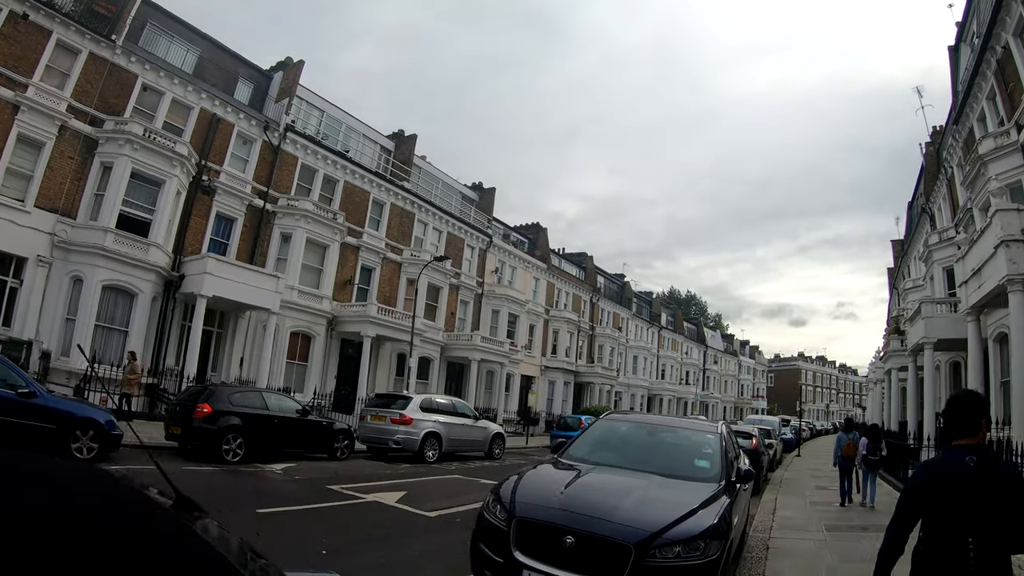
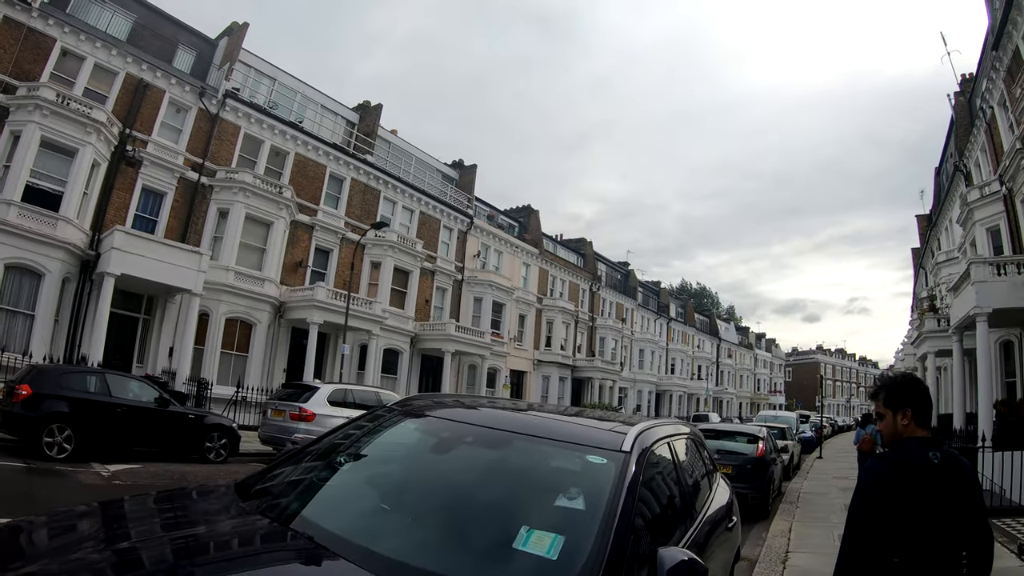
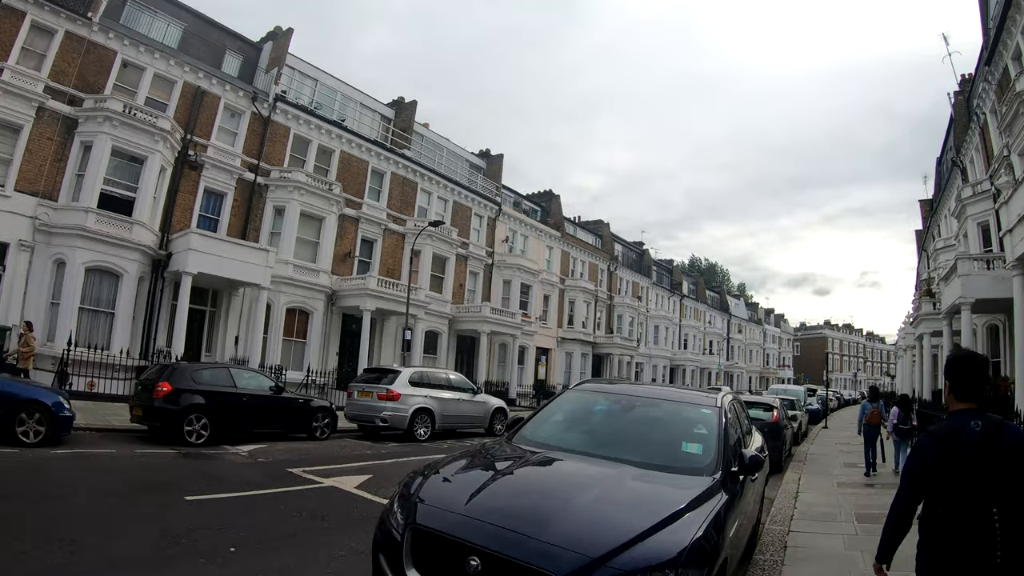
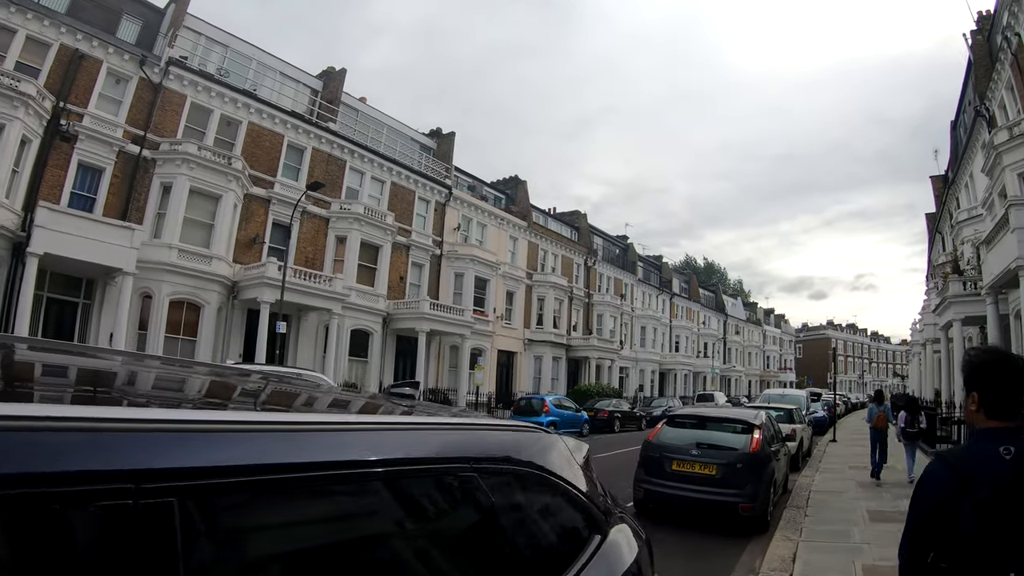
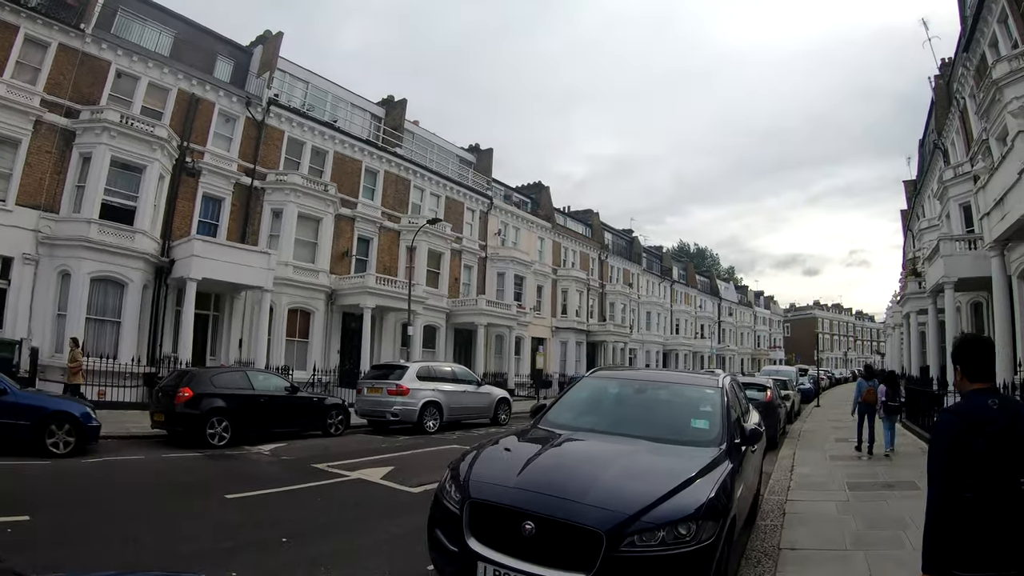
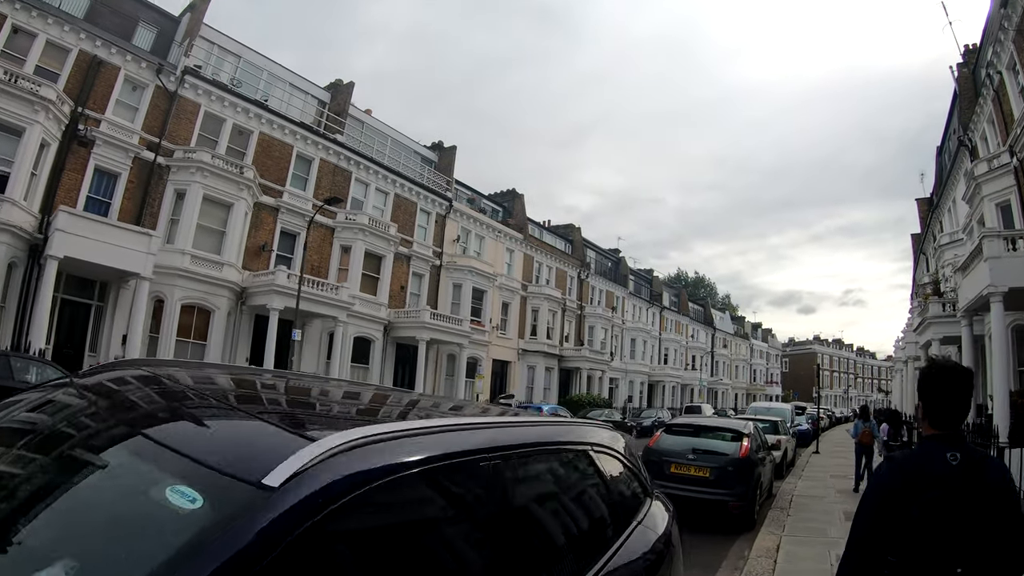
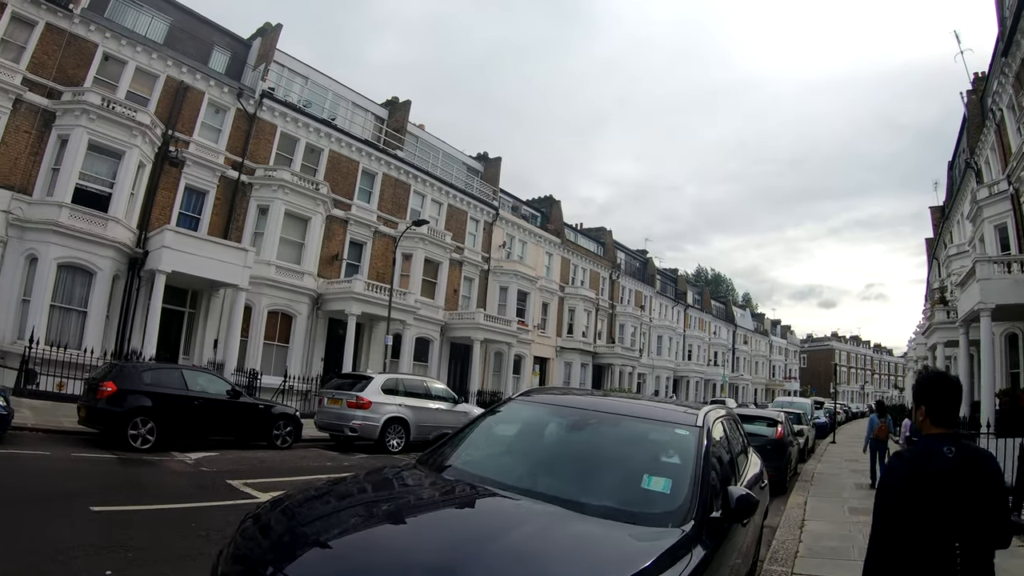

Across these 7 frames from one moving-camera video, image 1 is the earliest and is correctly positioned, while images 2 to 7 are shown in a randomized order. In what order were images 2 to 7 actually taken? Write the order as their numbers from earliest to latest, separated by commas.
5, 3, 7, 2, 6, 4
